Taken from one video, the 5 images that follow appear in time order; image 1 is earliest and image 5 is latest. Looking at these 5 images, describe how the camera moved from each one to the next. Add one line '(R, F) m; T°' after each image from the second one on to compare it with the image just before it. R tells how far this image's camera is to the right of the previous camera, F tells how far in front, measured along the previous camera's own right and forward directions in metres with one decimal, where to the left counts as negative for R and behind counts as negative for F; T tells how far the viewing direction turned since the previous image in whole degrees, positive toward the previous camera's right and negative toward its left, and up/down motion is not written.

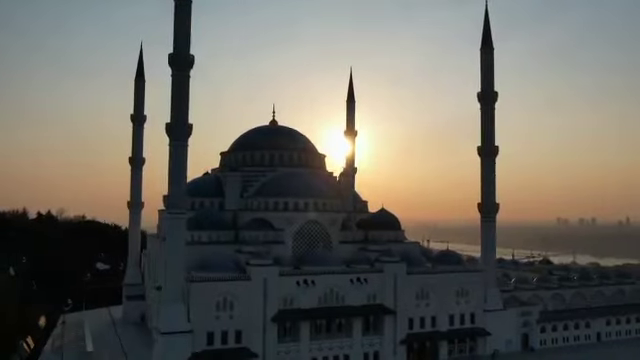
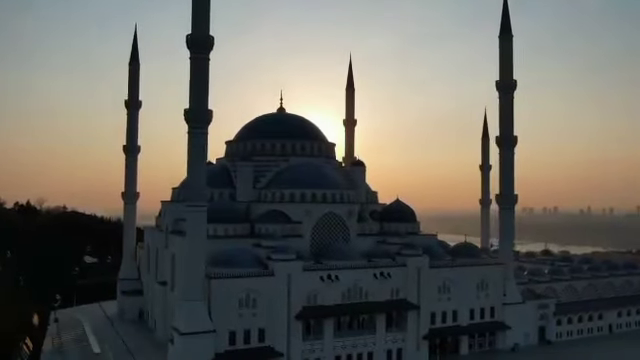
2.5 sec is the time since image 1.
(-2.4, +1.3) m; +3°
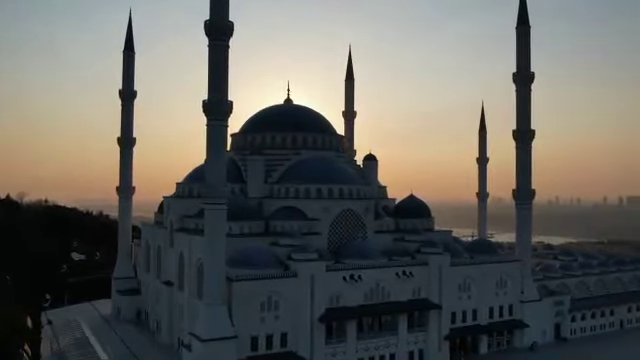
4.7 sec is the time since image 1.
(-2.0, +1.2) m; +3°
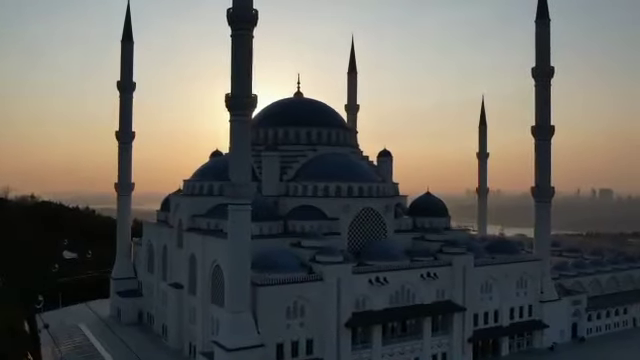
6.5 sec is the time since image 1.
(-1.8, +1.1) m; +2°
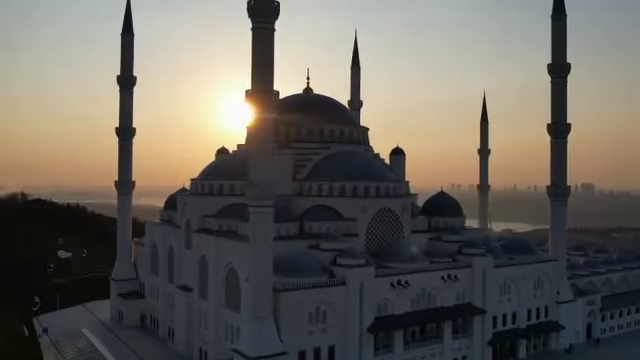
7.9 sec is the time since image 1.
(-1.3, +0.8) m; +2°
